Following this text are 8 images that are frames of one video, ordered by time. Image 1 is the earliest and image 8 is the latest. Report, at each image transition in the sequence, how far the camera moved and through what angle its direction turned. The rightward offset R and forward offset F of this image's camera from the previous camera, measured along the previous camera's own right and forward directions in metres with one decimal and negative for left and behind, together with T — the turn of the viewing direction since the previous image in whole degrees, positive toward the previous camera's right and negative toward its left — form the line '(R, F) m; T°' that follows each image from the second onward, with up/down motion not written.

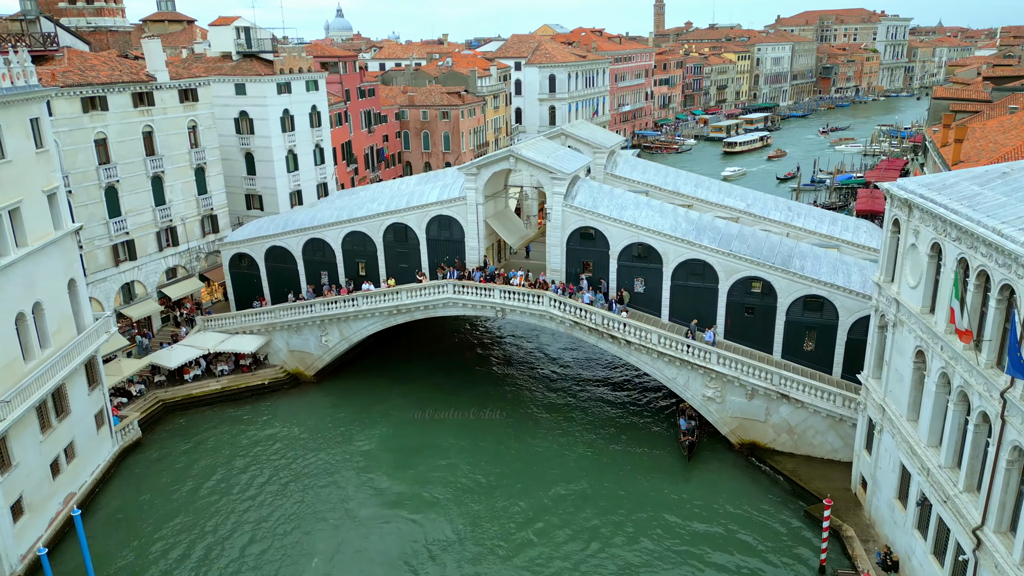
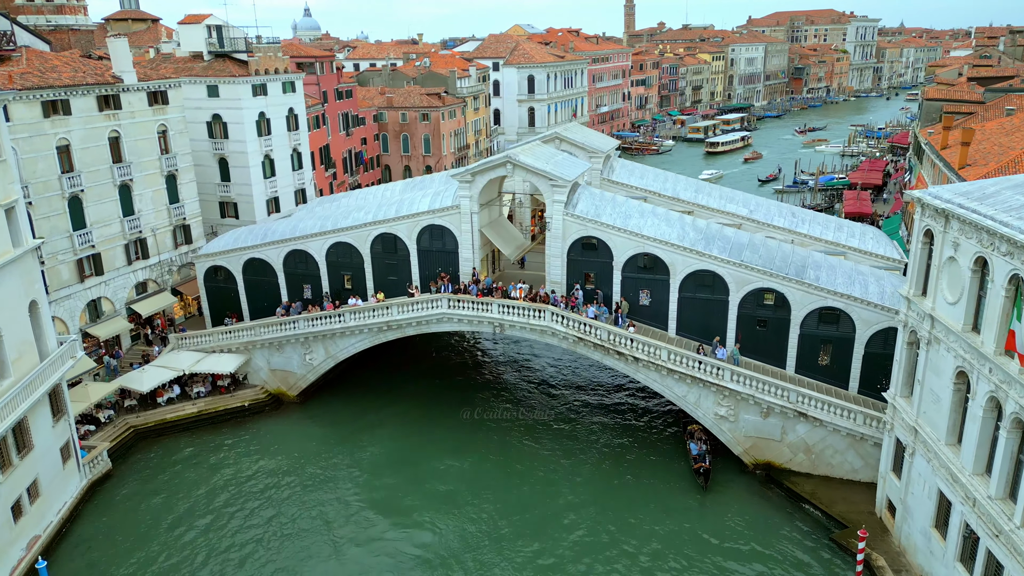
(-1.4, +2.3) m; +2°
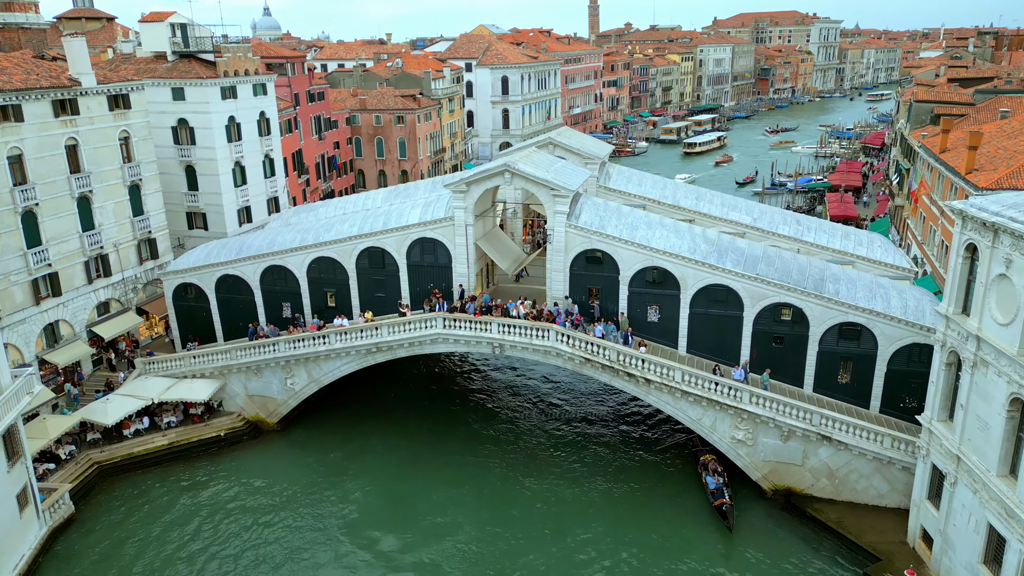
(-1.6, +2.6) m; +3°
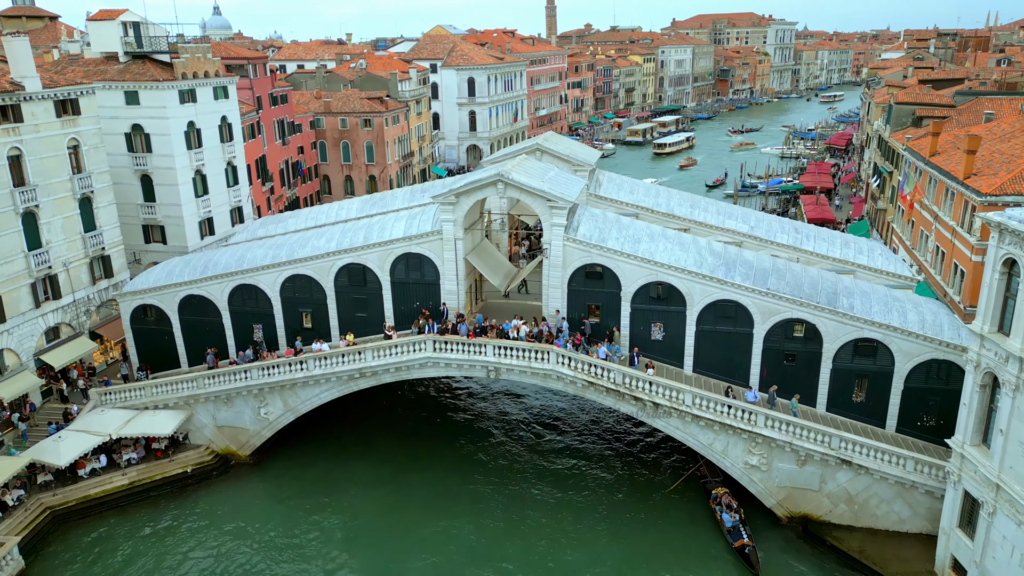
(-1.6, +2.5) m; +3°
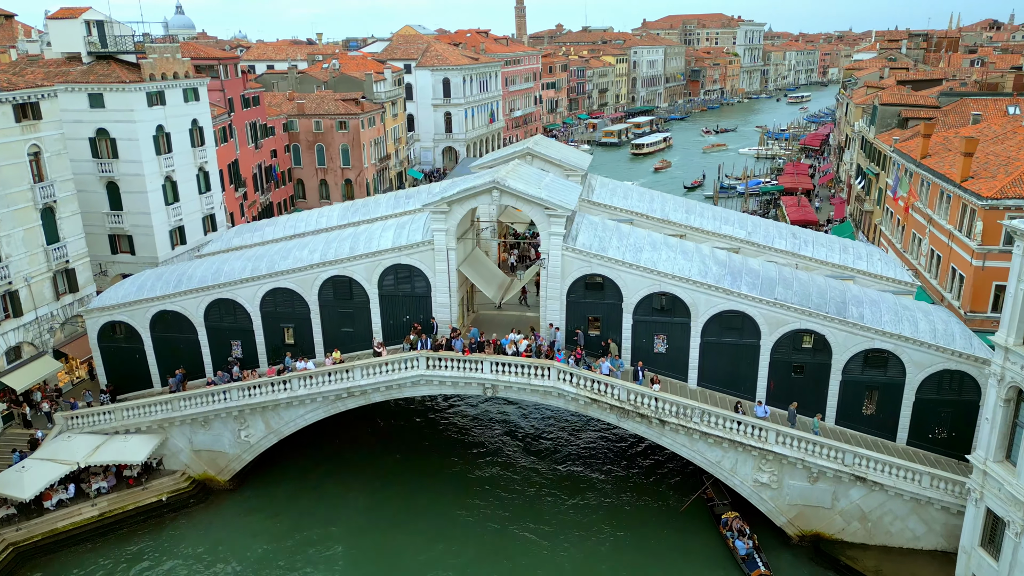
(-1.1, +1.7) m; +2°
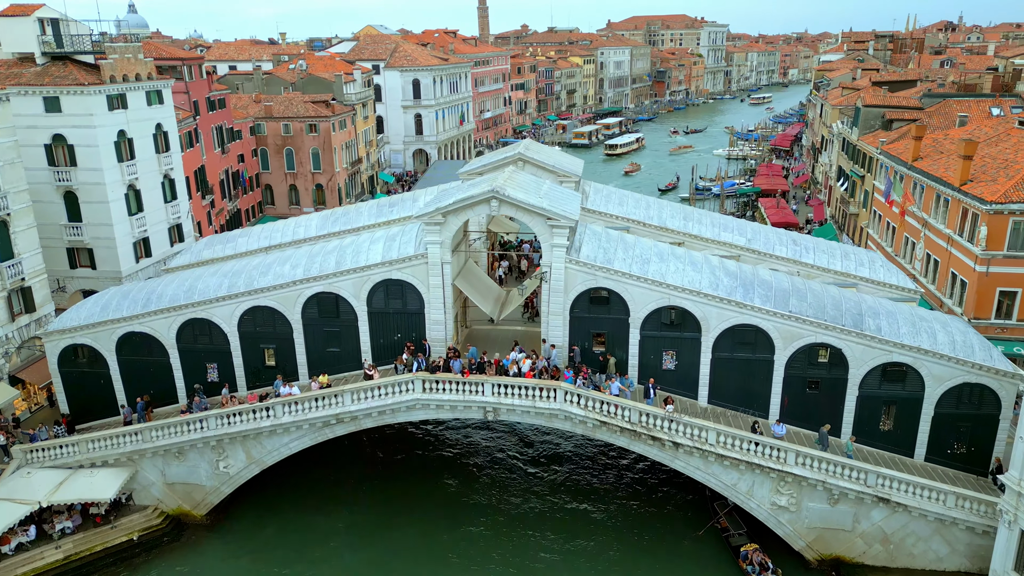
(-1.4, +2.0) m; +3°
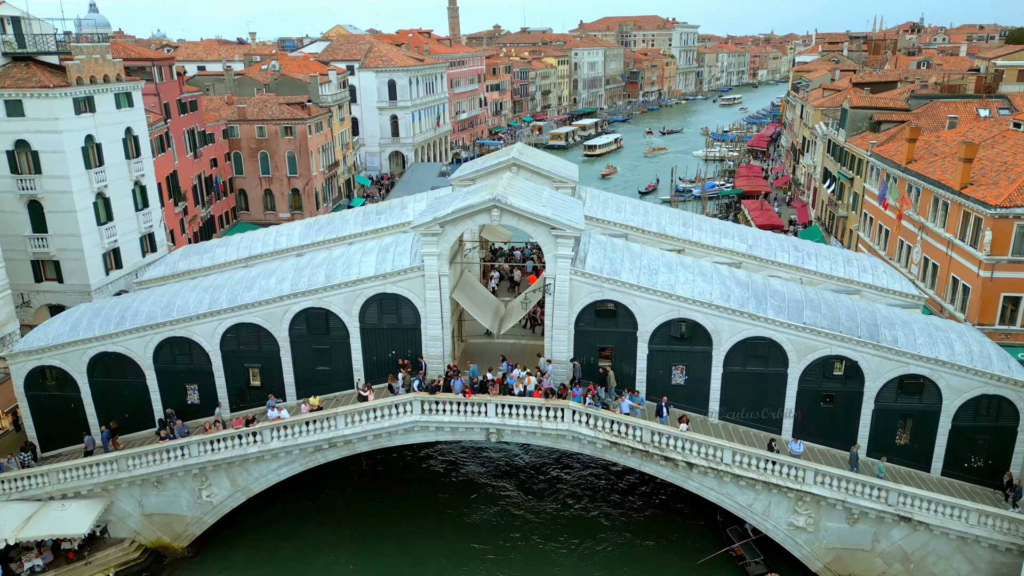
(-1.2, +1.6) m; +2°
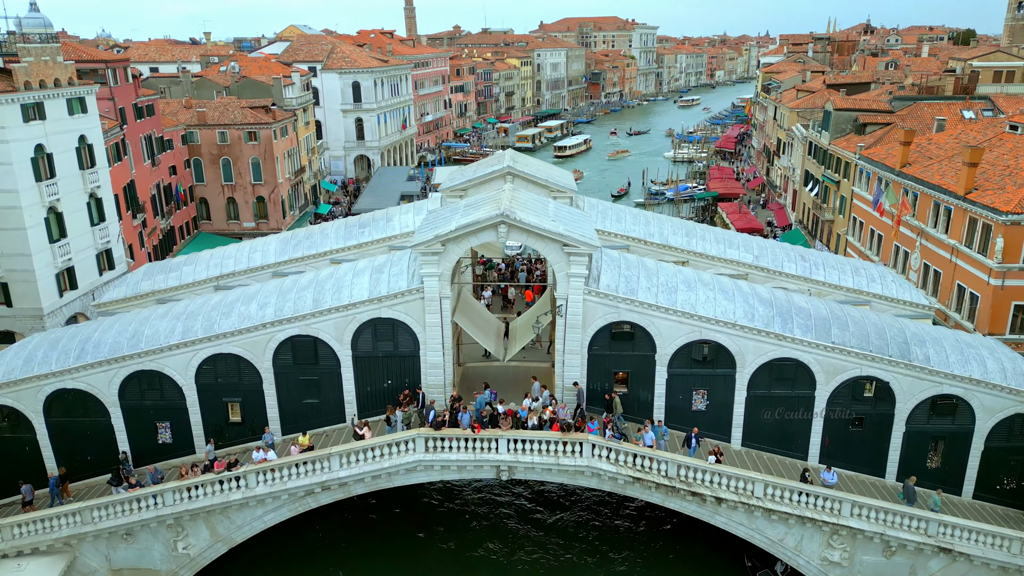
(-1.7, +2.4) m; +3°
